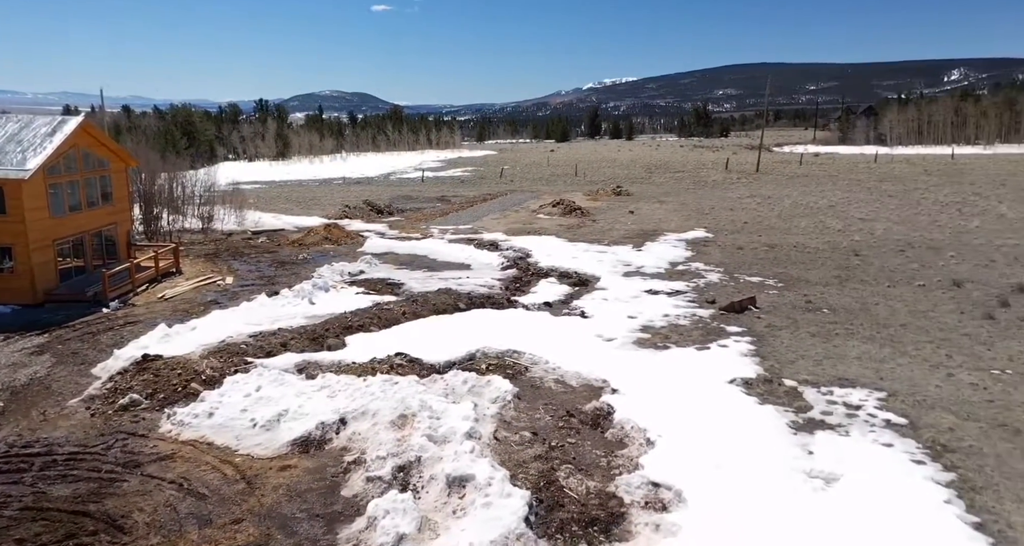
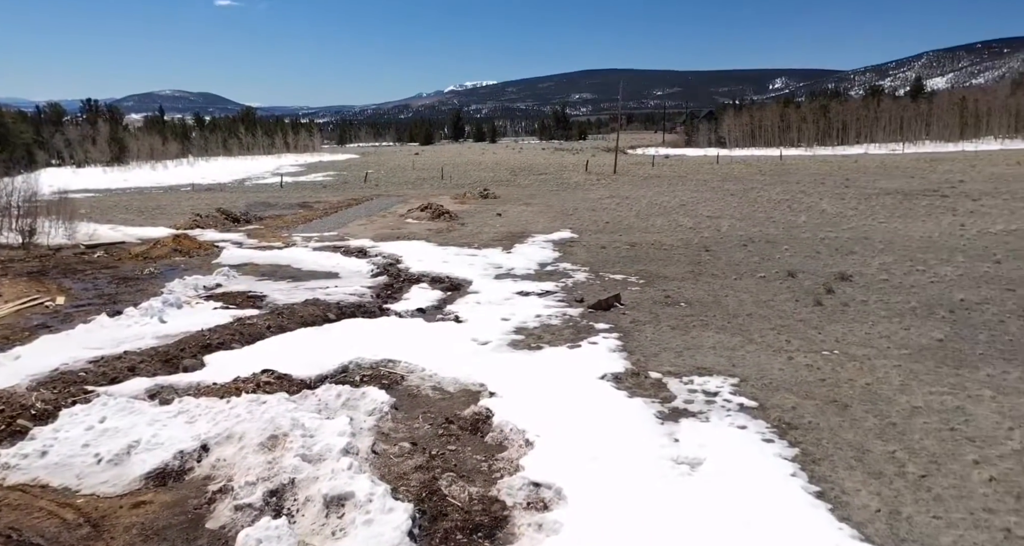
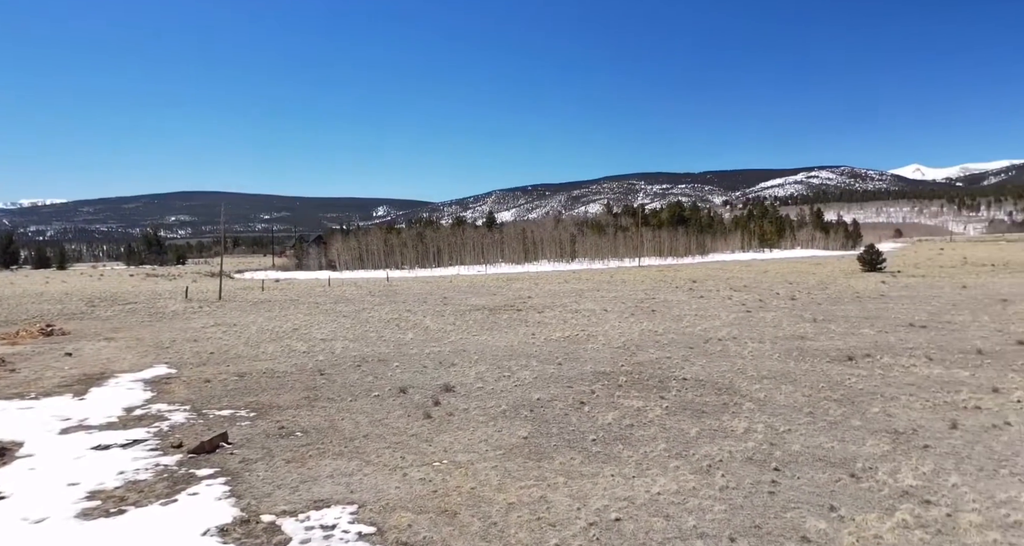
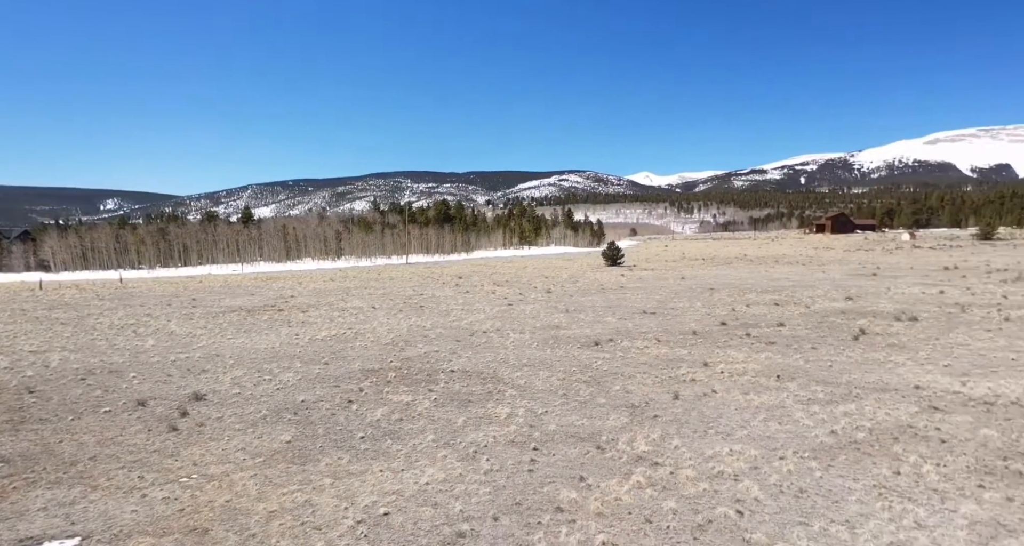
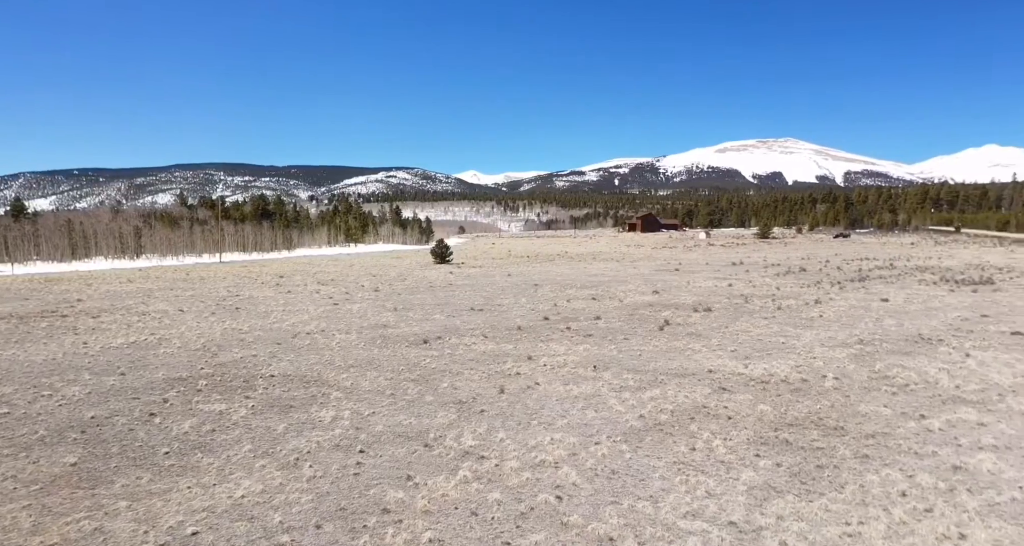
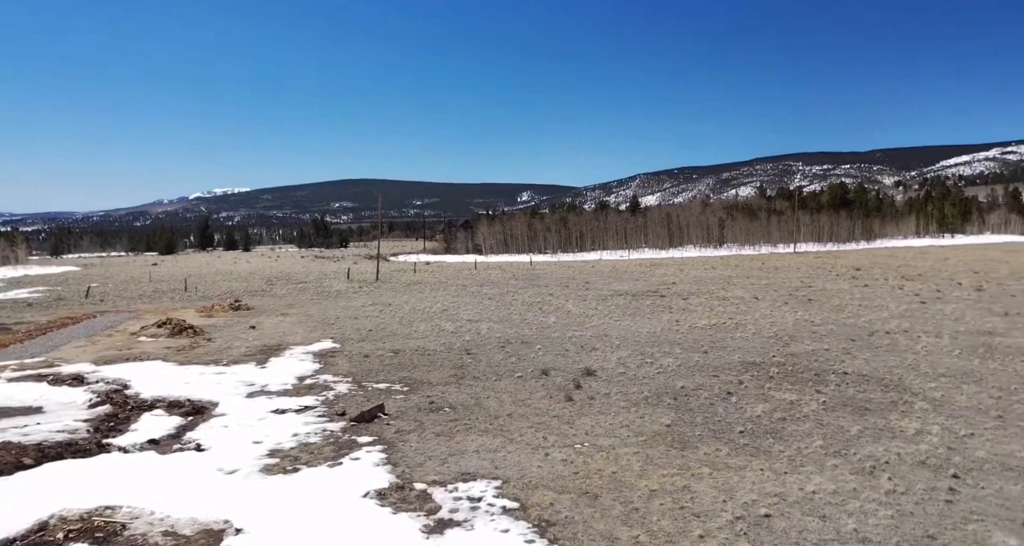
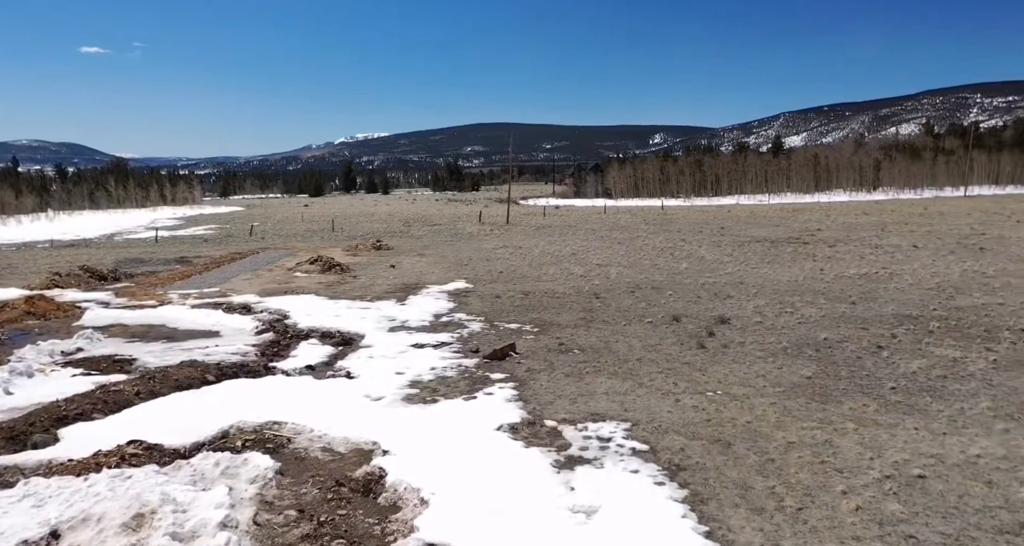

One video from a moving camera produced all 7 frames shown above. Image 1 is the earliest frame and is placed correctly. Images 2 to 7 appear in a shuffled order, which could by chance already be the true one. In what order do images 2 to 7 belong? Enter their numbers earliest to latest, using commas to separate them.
2, 7, 6, 3, 4, 5
